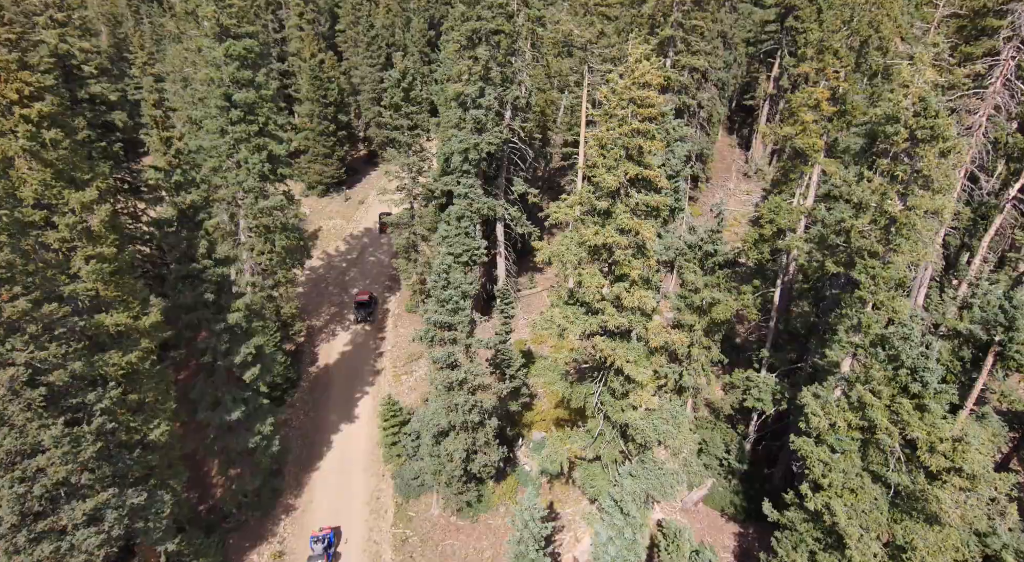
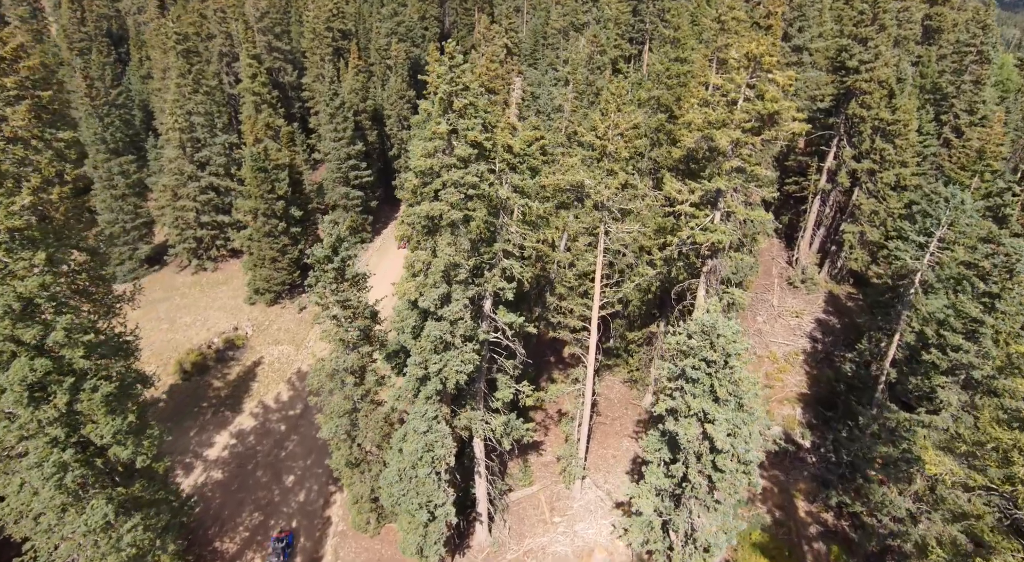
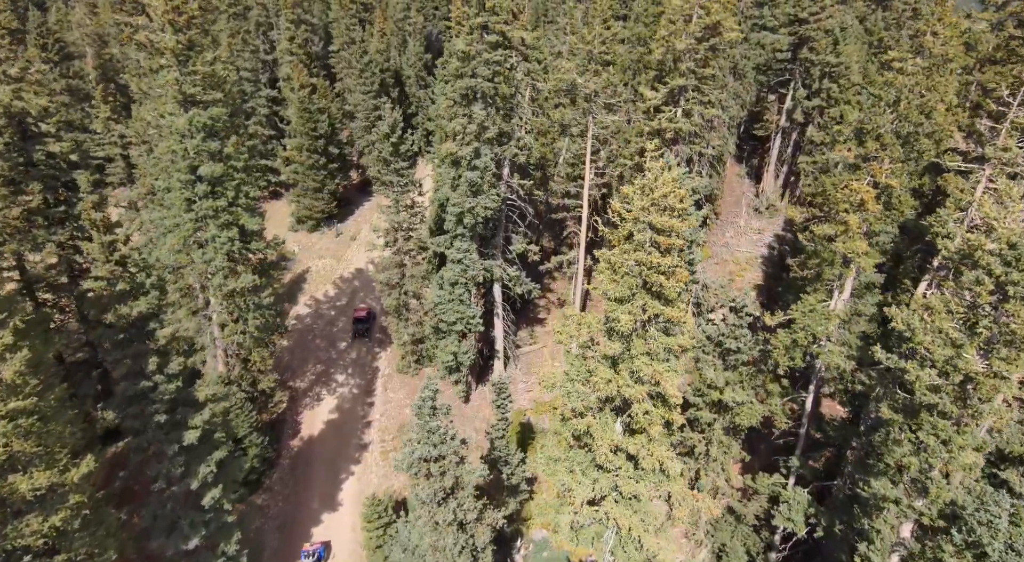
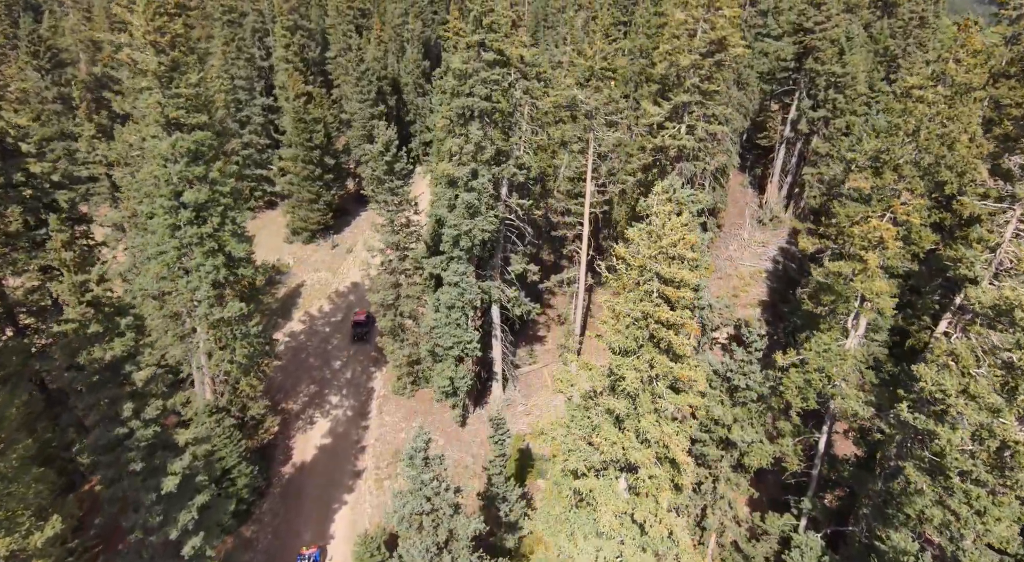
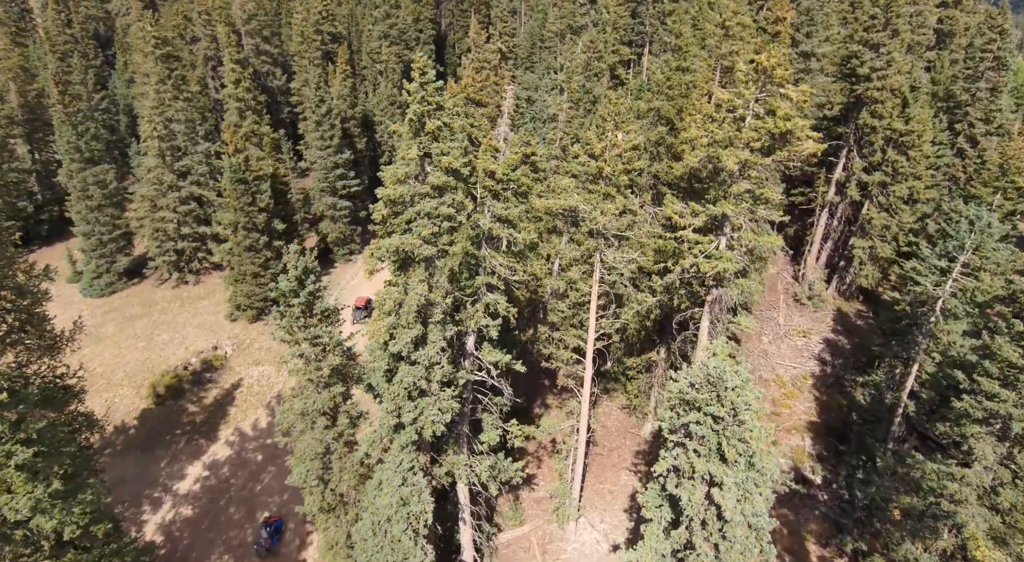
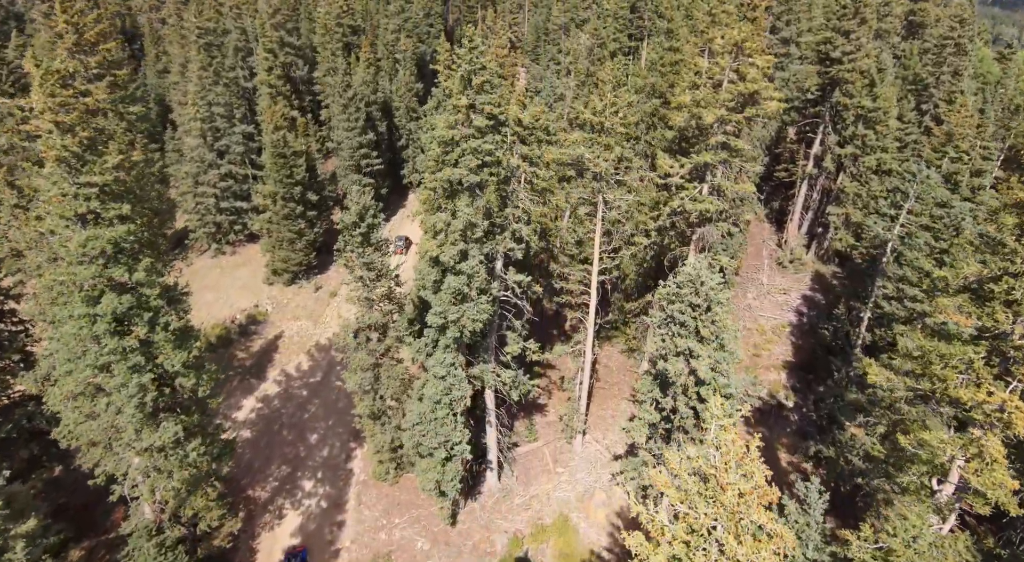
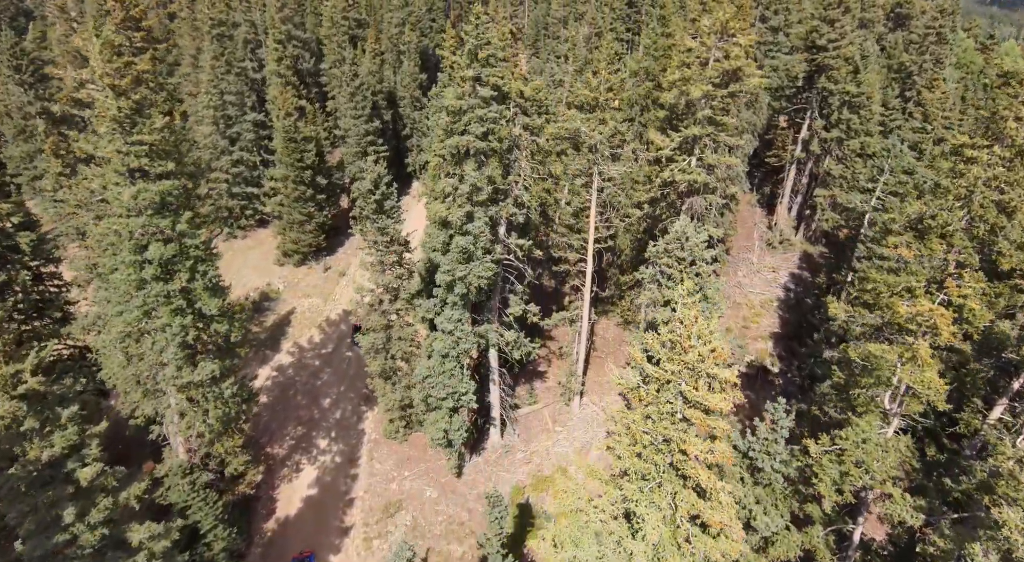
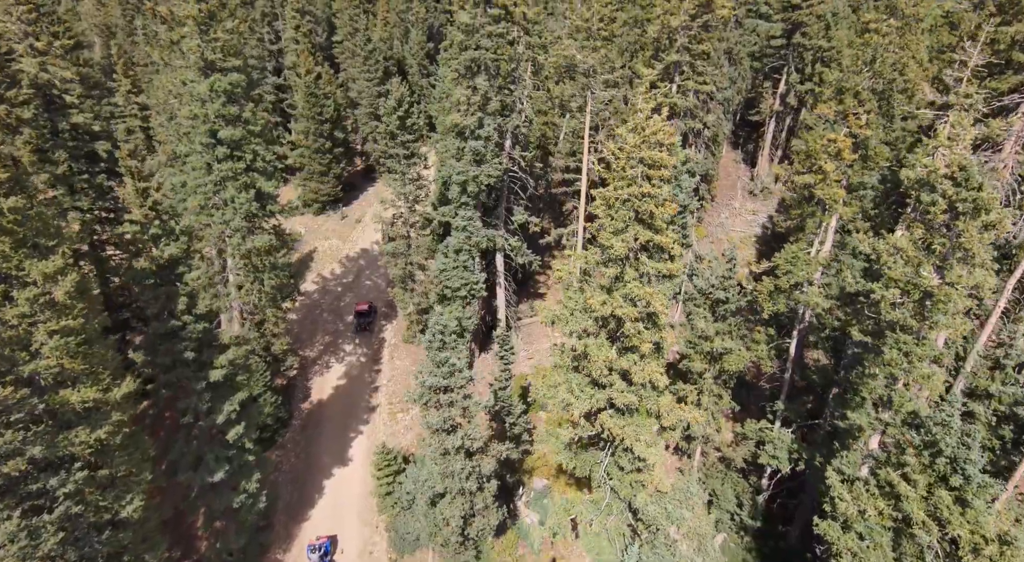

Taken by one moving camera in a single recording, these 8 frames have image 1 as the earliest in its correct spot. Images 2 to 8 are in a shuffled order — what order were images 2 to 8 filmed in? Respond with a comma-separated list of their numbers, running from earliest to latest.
8, 3, 4, 7, 6, 2, 5
